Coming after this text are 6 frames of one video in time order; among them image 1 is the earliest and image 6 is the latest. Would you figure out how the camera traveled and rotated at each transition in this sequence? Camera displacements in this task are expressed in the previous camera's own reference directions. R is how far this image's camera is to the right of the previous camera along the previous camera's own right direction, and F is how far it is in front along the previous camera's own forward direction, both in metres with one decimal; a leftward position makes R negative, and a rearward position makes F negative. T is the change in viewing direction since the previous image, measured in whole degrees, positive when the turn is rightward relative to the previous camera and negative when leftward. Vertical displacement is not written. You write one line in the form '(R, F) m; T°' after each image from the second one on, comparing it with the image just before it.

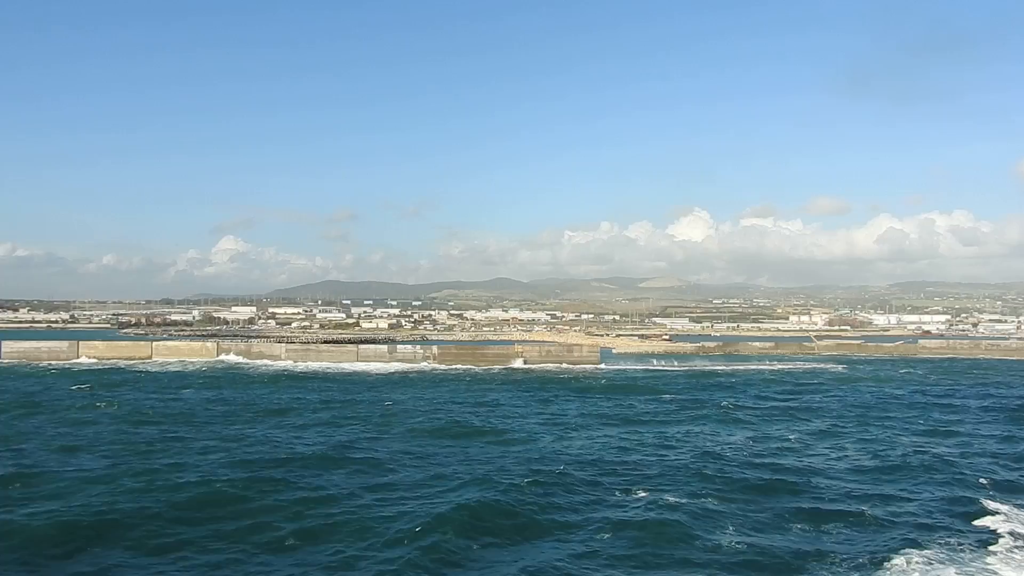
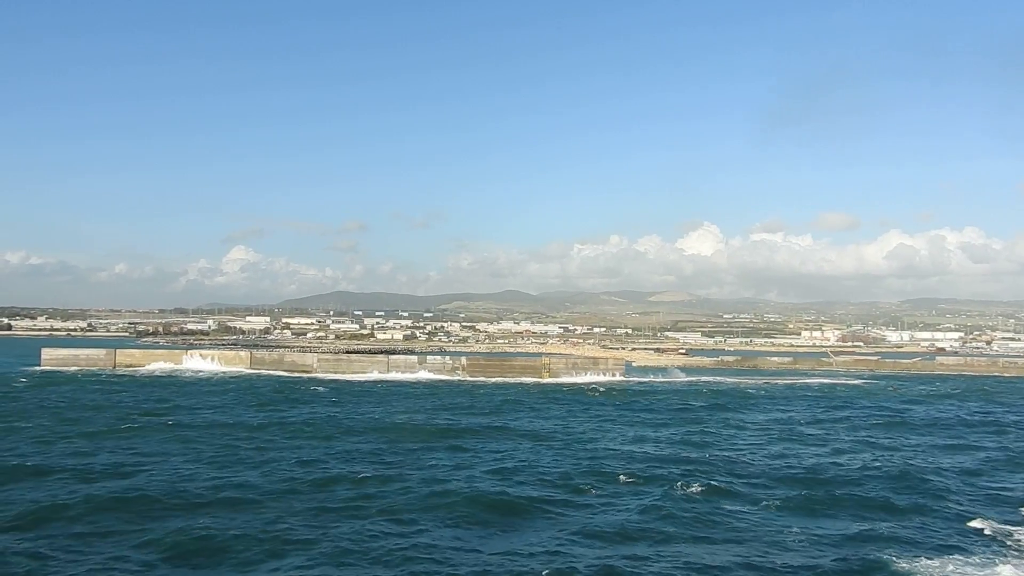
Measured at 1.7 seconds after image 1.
(-0.7, -1.1) m; -1°
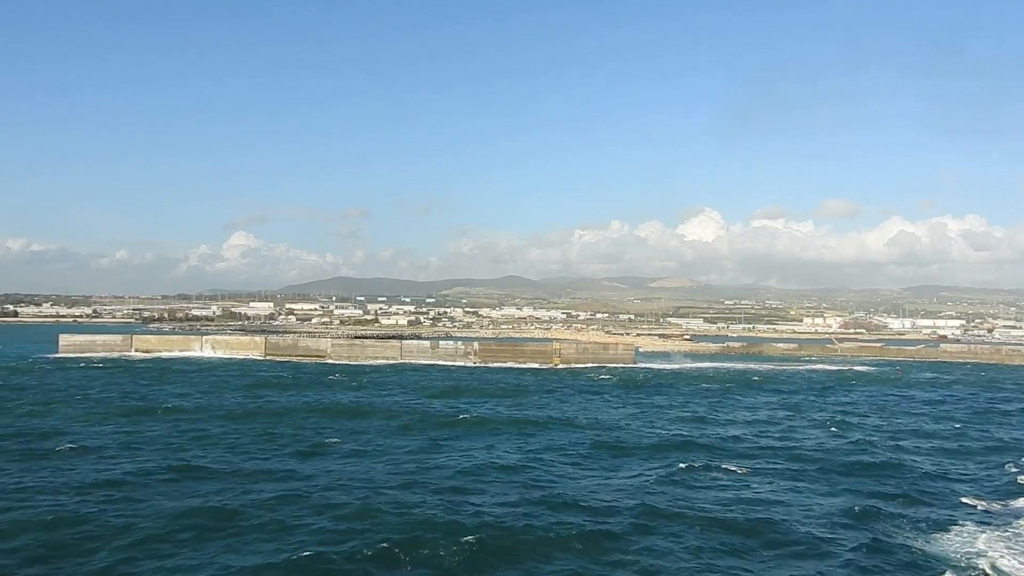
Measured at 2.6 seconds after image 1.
(-0.4, -0.6) m; 0°
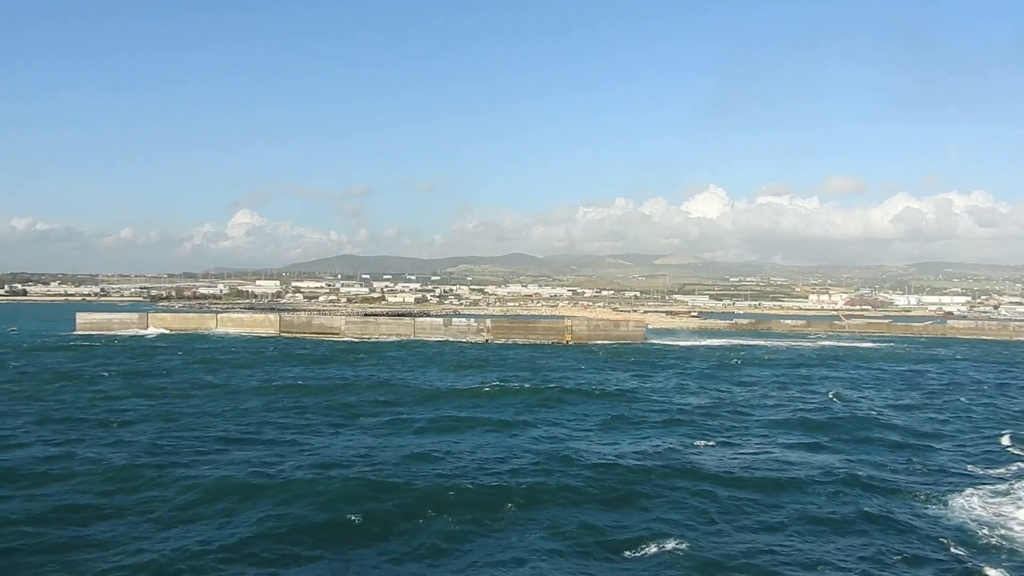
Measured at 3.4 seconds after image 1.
(-0.3, -0.5) m; 0°
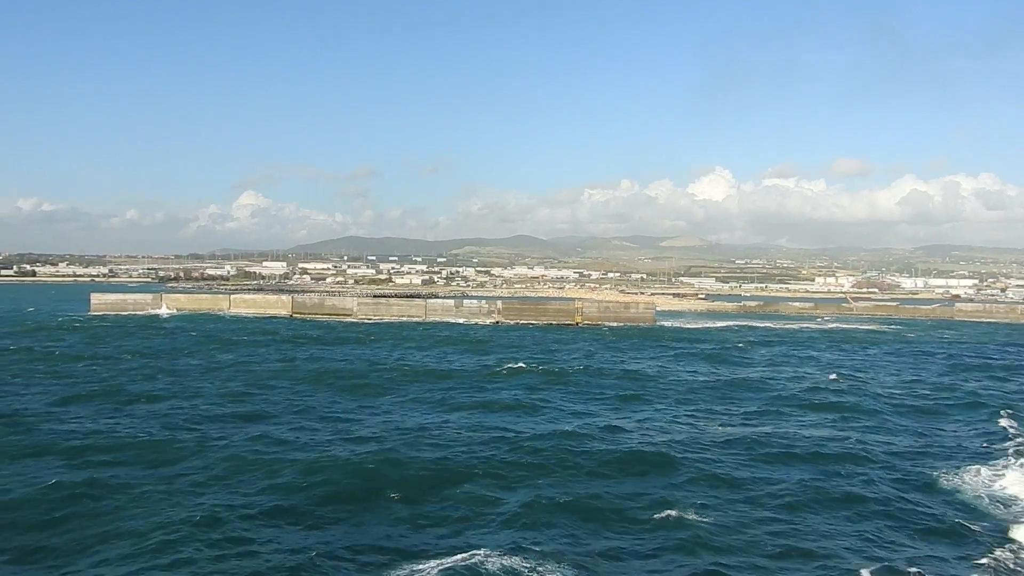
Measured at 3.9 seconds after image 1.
(-0.2, -0.3) m; 0°
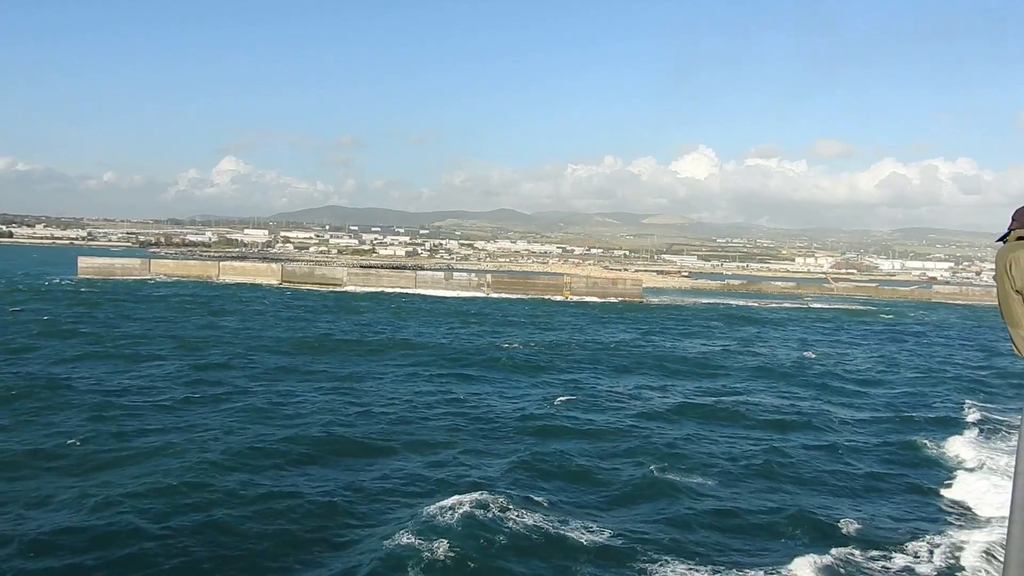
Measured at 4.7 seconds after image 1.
(-0.3, -0.5) m; +1°
